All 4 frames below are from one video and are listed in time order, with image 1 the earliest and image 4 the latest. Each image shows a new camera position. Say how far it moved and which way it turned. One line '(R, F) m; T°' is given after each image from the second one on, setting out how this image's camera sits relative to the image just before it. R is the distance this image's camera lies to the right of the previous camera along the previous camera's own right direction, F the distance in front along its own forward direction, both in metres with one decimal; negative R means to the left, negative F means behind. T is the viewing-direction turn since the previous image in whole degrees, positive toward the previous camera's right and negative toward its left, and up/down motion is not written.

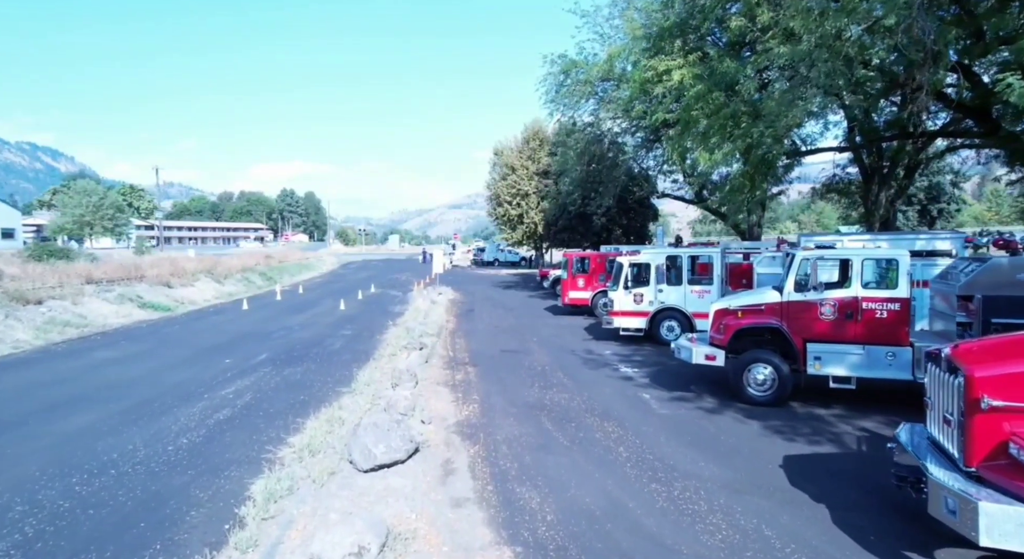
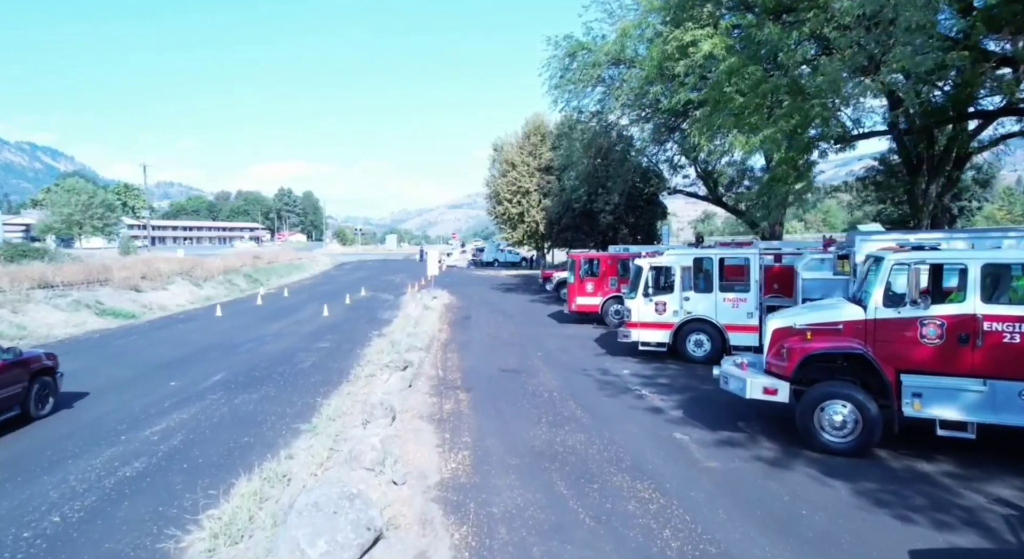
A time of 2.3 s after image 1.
(0.0, +2.3) m; 0°
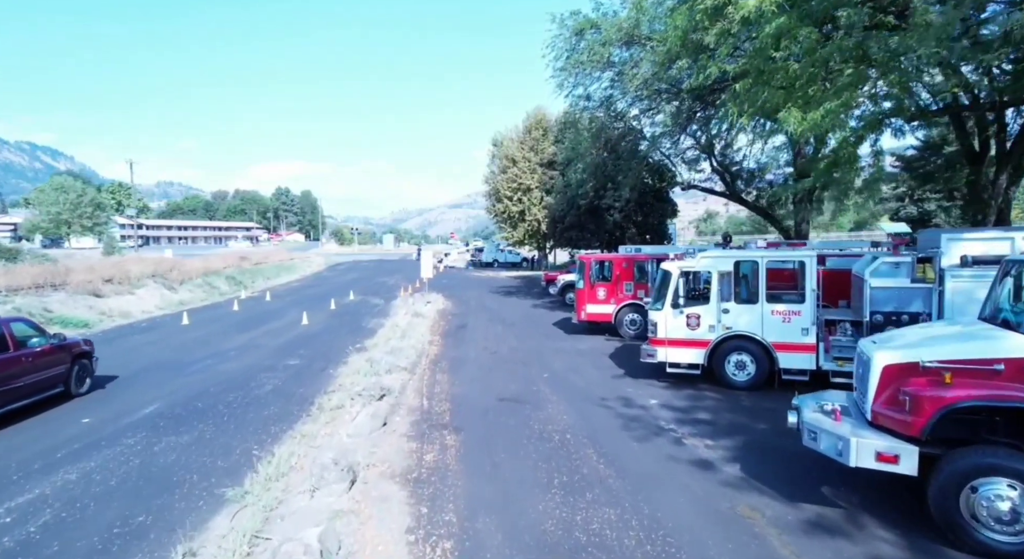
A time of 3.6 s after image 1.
(0.0, +2.4) m; 0°
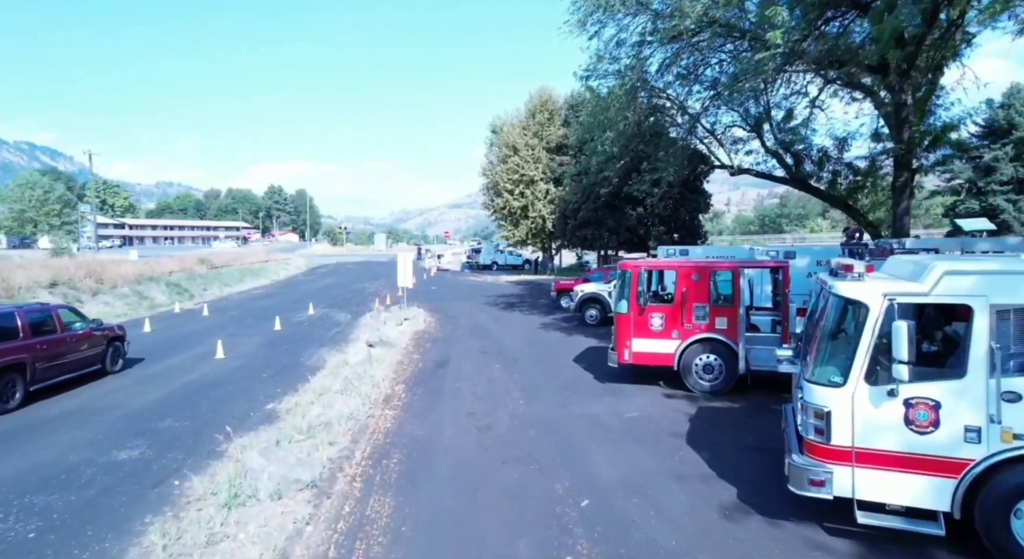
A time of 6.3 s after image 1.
(-0.1, +6.3) m; 0°
